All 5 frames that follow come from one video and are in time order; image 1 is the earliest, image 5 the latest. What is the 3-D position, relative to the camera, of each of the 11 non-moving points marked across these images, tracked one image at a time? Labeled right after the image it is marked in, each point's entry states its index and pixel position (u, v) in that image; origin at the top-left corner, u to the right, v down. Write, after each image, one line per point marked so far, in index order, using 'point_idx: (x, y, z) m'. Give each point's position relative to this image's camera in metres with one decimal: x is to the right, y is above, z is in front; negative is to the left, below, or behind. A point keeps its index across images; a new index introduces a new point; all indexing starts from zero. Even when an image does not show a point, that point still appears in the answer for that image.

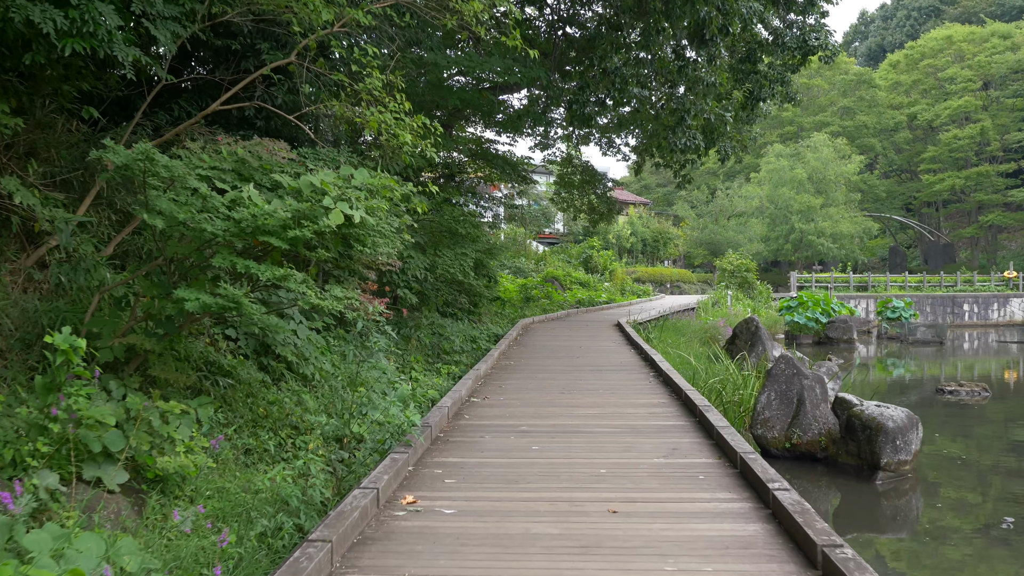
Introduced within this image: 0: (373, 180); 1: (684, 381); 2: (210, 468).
0: (-0.6, +0.5, +4.0) m
1: (+1.0, -0.6, +5.6) m
2: (-1.2, -0.7, +3.5) m
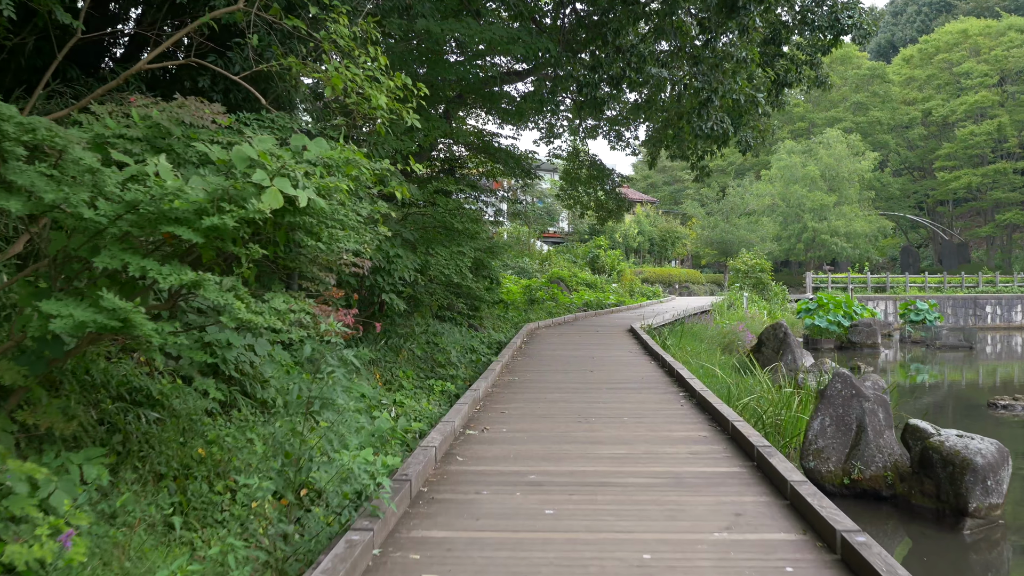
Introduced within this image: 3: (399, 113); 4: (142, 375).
0: (-0.6, +0.4, +3.0) m
1: (+1.1, -0.6, +4.6) m
2: (-1.1, -0.7, +2.5) m
3: (-0.5, +0.7, +3.9) m
4: (-1.5, -0.4, +3.8) m
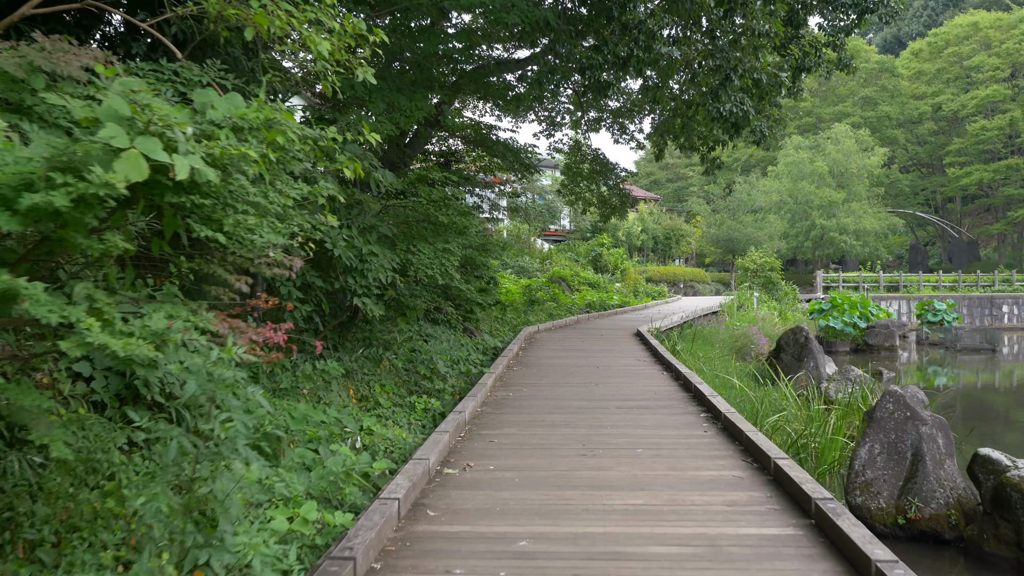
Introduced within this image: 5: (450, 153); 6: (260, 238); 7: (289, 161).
0: (-0.6, +0.4, +2.2) m
1: (+1.0, -0.6, +3.7) m
2: (-1.2, -0.7, +1.7) m
3: (-0.5, +0.7, +3.1) m
4: (-1.6, -0.4, +3.0) m
5: (-0.6, +1.6, +11.1) m
6: (-0.6, +0.1, +2.3) m
7: (-0.6, +0.3, +2.5) m
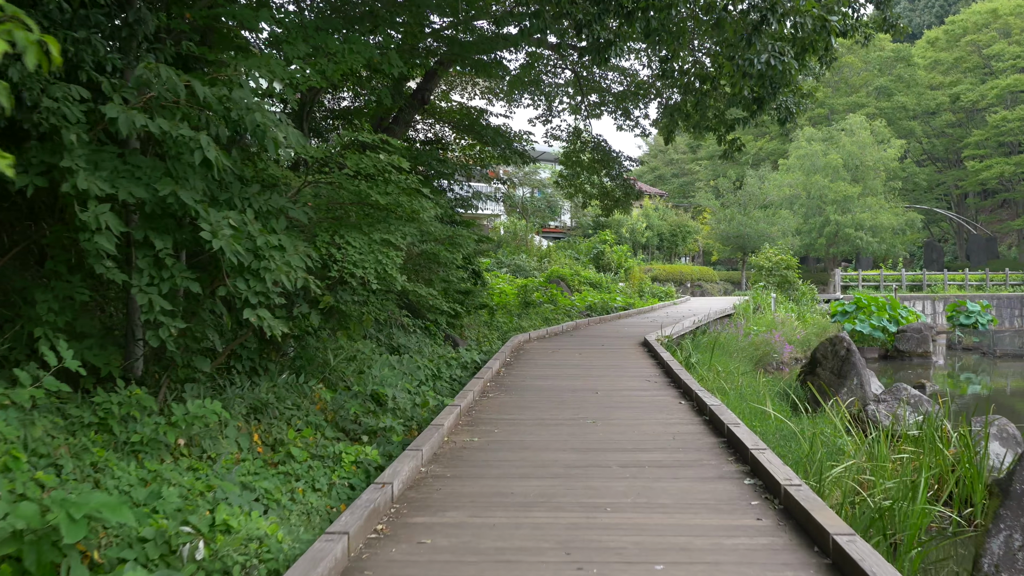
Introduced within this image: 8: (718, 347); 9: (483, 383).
0: (-0.8, +0.4, +0.6) m
1: (+0.9, -0.6, +2.2) m
2: (-1.4, -0.8, +0.2) m
3: (-0.7, +0.7, +1.5) m
4: (-1.7, -0.4, +1.5) m
5: (-0.8, +1.5, +9.5) m
6: (-0.8, +0.1, +0.8) m
7: (-0.8, +0.3, +1.0) m
8: (+2.1, -0.6, +9.6) m
9: (-0.2, -0.6, +5.9) m
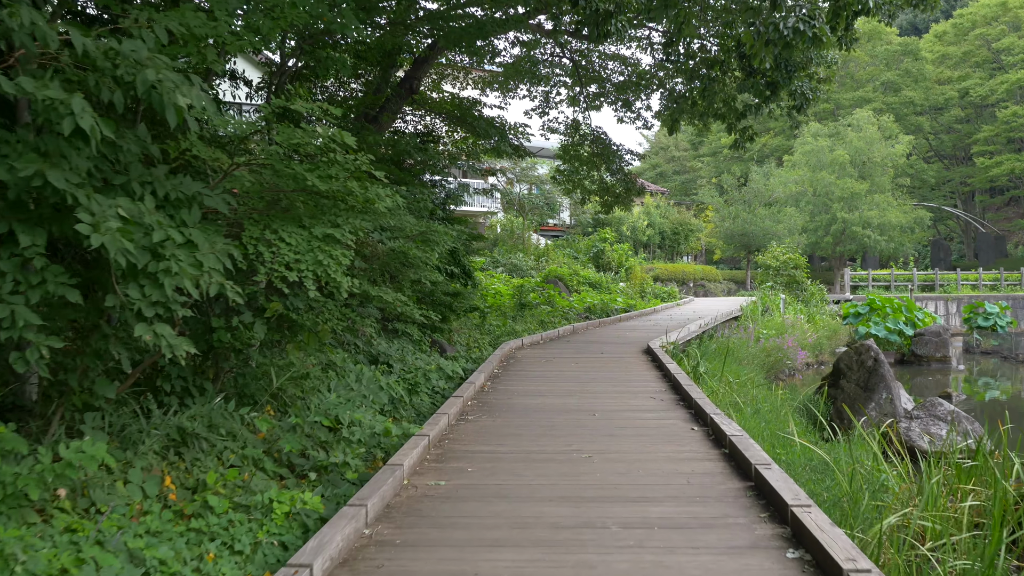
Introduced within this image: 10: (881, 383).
0: (-0.9, +0.4, -0.2) m
1: (+0.8, -0.7, +1.4) m
2: (-1.4, -0.8, -0.6) m
3: (-0.8, +0.7, +0.7) m
4: (-1.8, -0.4, +0.7) m
5: (-0.9, +1.5, +8.7) m
6: (-0.9, +0.1, 0.0) m
7: (-0.9, +0.3, +0.2) m
8: (+2.1, -0.6, +8.8) m
9: (-0.3, -0.6, +5.1) m
10: (+2.7, -0.7, +6.8) m
